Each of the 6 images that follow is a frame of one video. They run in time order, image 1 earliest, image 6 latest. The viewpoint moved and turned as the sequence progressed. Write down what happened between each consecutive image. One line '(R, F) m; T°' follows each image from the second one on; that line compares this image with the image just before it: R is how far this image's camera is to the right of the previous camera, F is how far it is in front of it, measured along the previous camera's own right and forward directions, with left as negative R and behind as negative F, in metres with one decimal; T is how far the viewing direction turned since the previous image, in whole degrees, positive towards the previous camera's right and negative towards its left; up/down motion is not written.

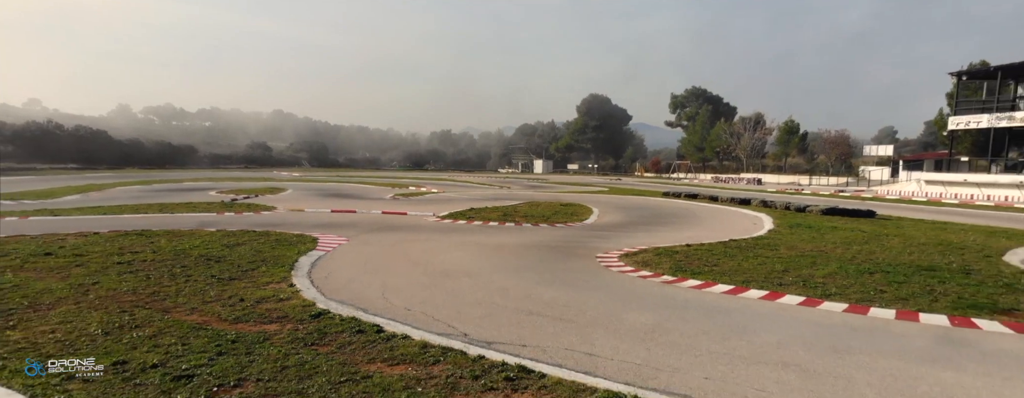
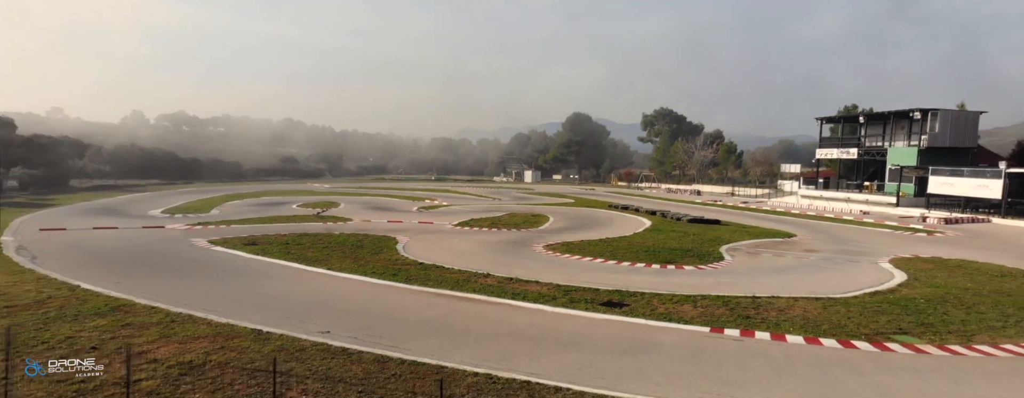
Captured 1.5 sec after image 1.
(+0.6, -9.3) m; 0°
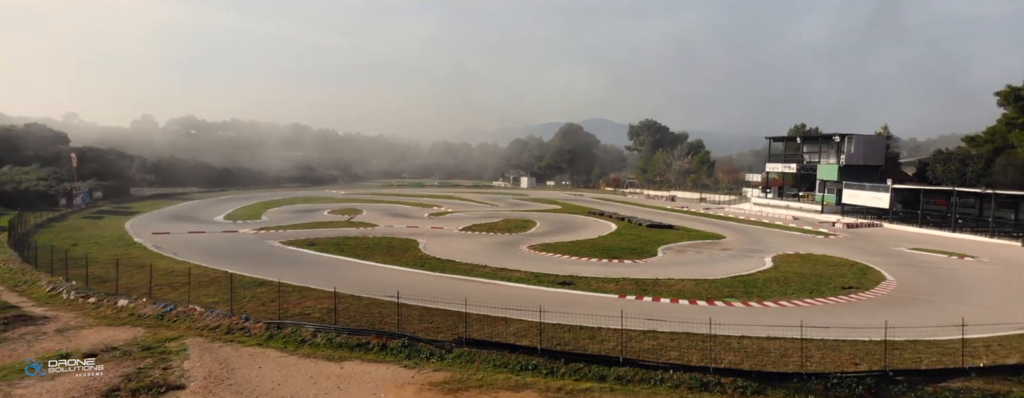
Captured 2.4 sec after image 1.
(+0.3, -5.9) m; 0°
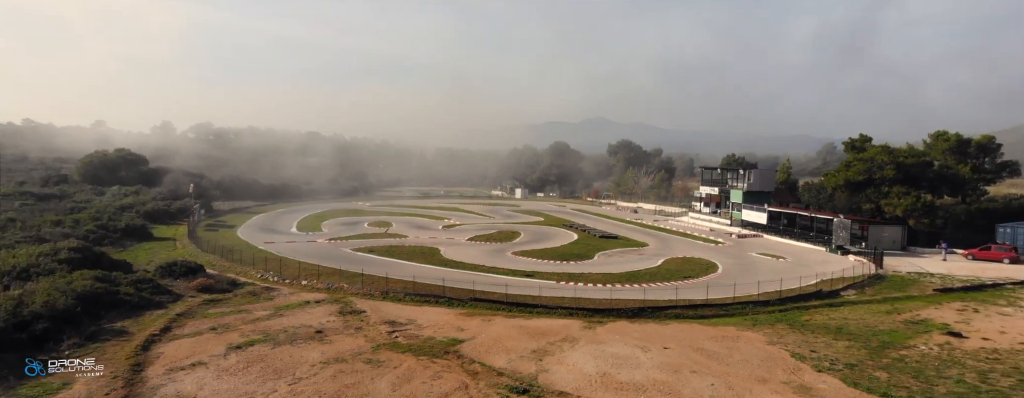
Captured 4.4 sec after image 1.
(+0.7, -11.8) m; 0°
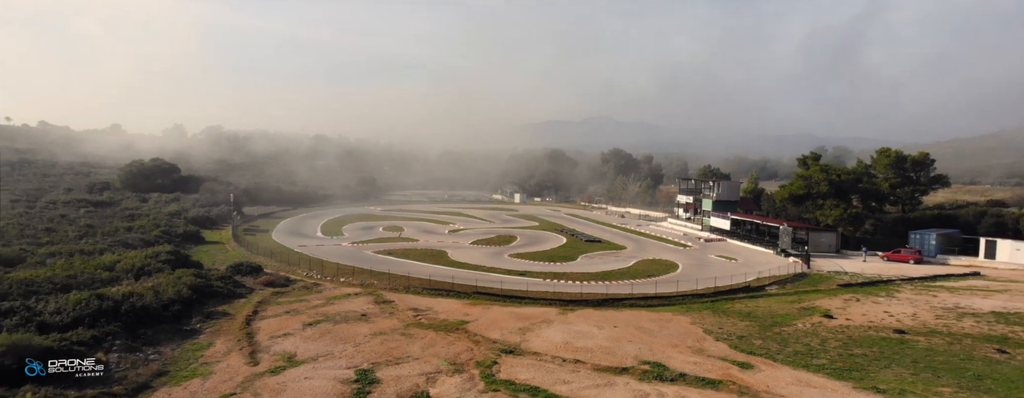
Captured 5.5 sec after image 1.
(+0.4, -6.0) m; 0°
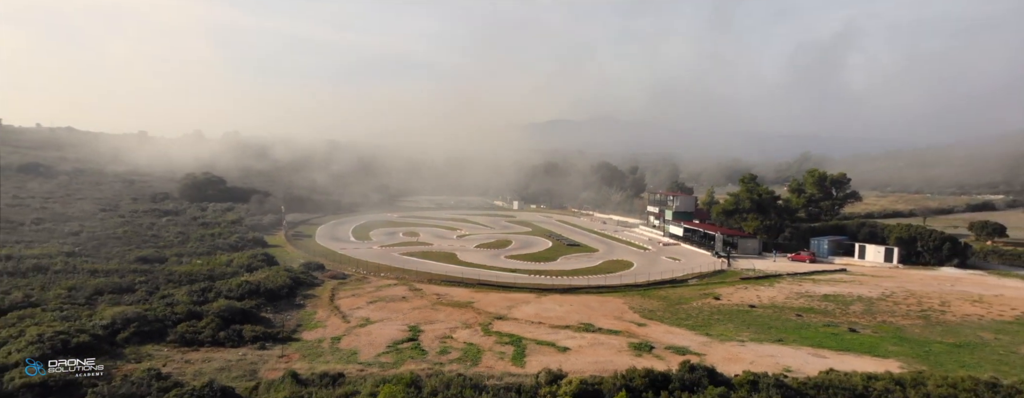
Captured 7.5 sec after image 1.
(+0.8, -10.9) m; 0°
